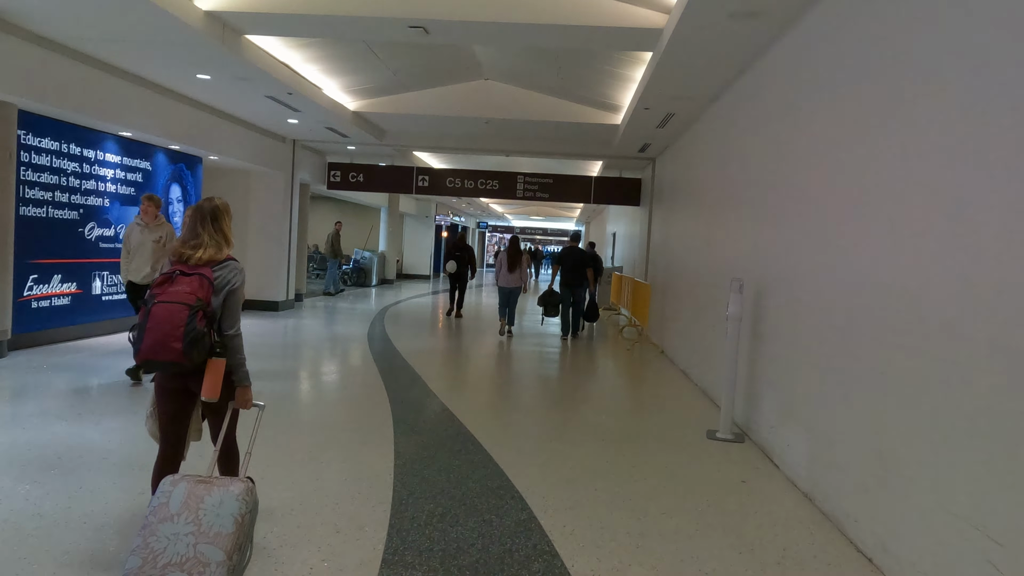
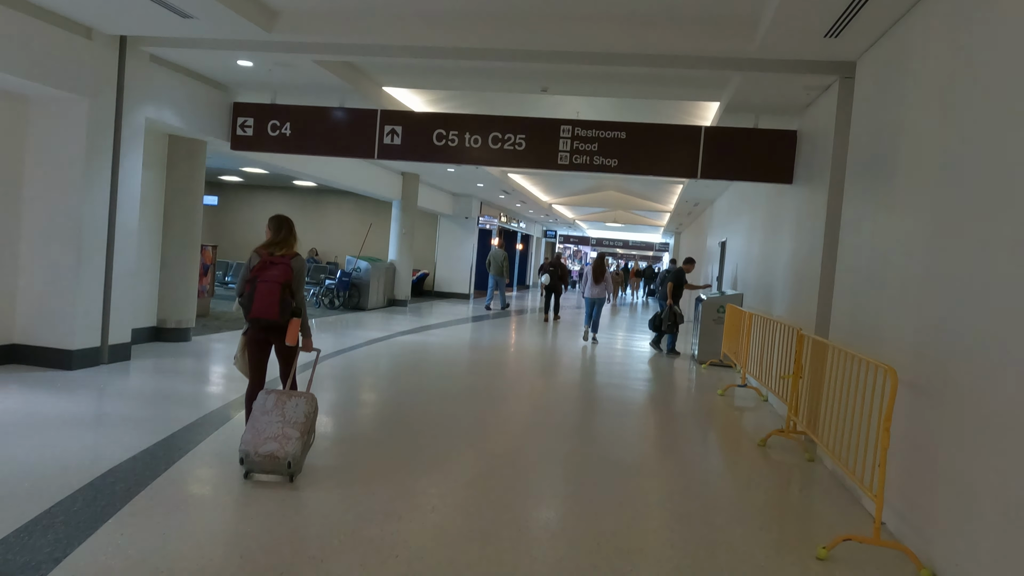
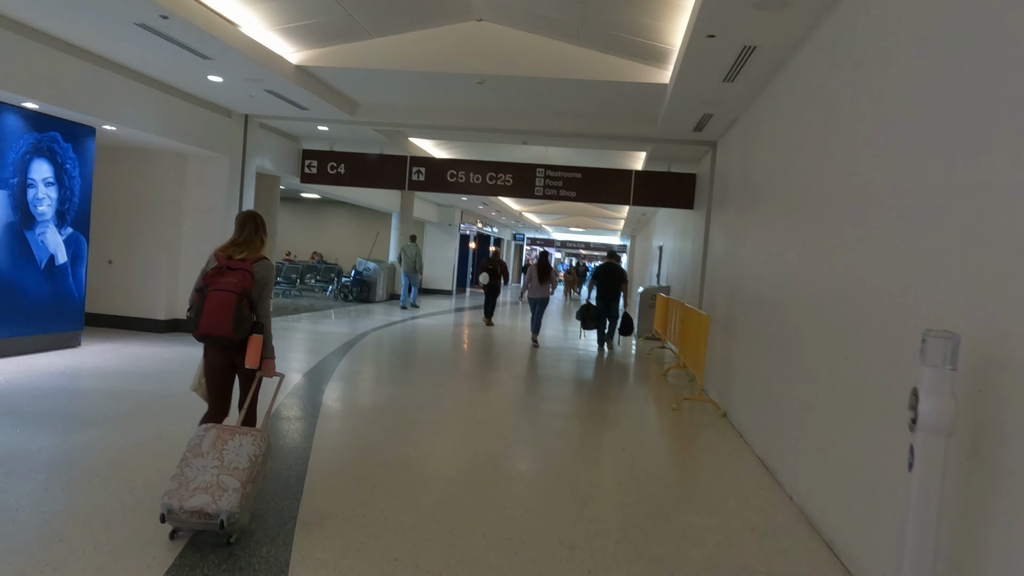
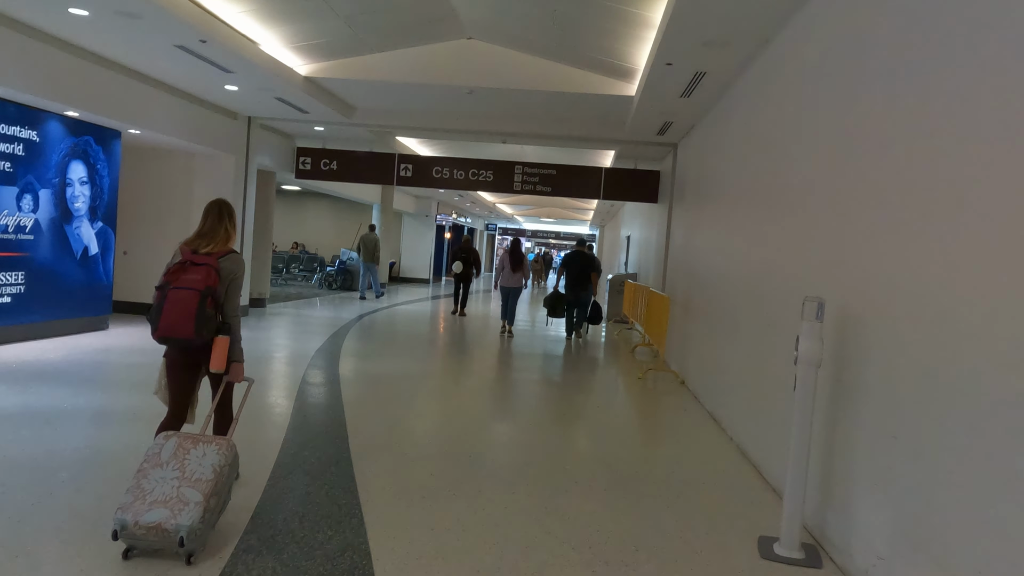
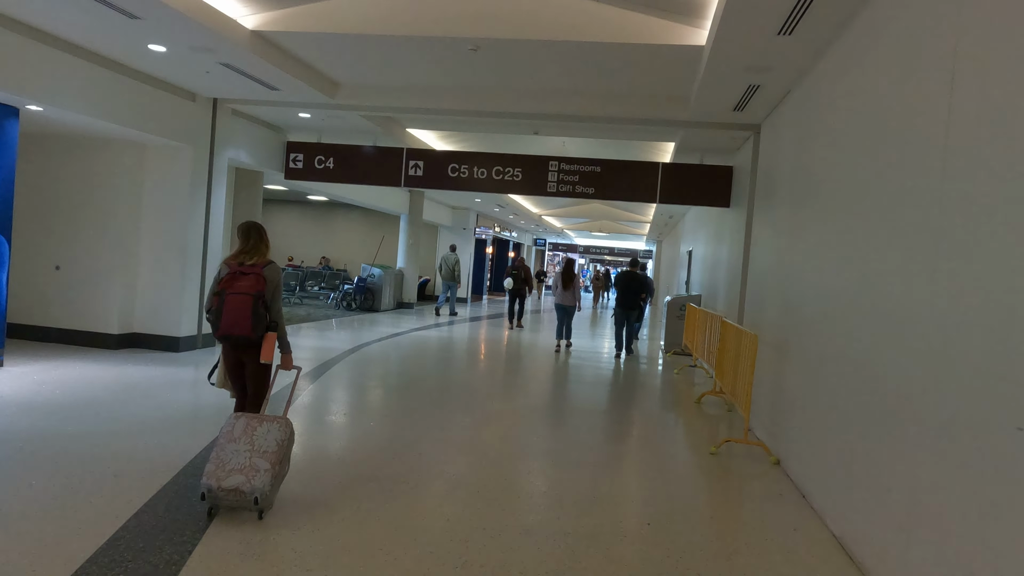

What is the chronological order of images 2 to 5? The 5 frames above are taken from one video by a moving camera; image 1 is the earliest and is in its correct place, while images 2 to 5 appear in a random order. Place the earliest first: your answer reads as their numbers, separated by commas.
4, 3, 5, 2
